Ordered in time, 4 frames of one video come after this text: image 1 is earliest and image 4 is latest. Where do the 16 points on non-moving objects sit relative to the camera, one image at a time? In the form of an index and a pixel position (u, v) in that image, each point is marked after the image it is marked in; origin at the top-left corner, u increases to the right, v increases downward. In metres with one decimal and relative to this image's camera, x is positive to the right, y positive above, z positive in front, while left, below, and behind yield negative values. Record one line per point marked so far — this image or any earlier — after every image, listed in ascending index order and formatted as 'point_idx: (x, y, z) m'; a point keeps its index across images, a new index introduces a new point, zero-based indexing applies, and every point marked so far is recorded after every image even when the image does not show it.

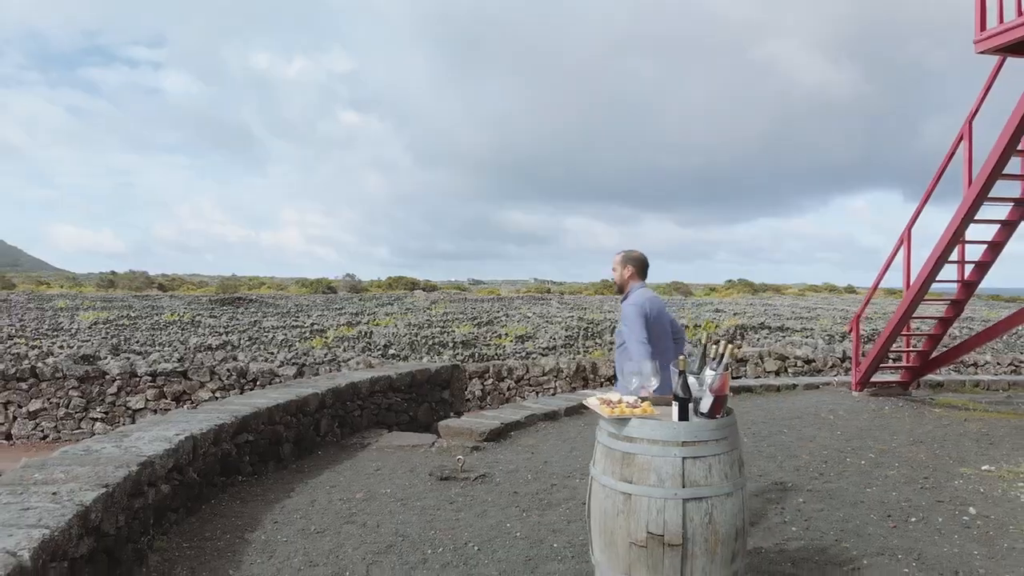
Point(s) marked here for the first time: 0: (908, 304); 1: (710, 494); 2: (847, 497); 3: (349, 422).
0: (+4.0, -0.2, +7.6) m
1: (+0.7, -0.7, +2.6) m
2: (+2.0, -1.2, +4.4) m
3: (-1.3, -1.1, +6.2) m
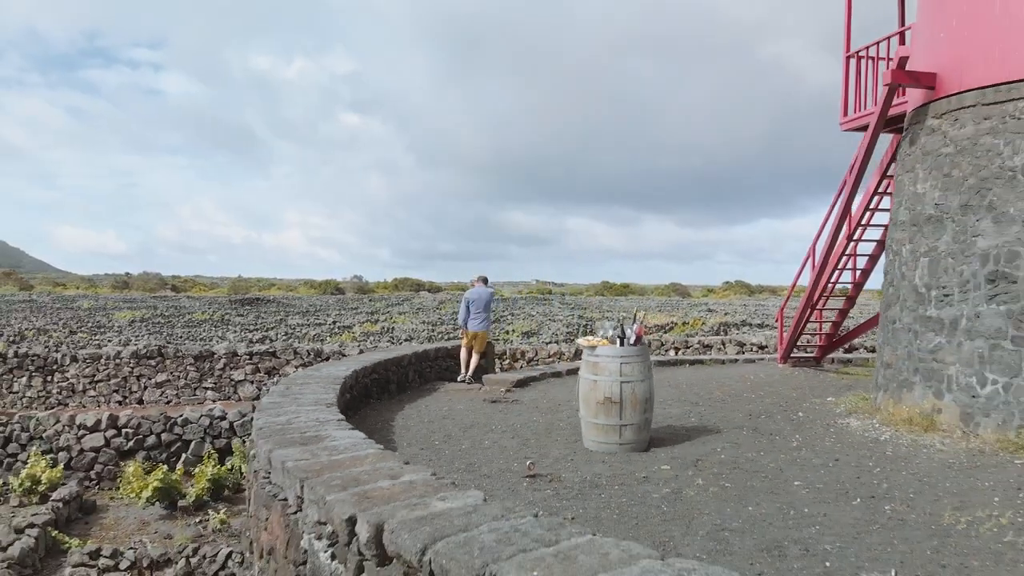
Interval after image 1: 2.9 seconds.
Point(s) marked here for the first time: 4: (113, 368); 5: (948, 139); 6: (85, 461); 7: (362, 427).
0: (+4.2, -0.1, +10.7) m
1: (+0.9, -0.7, +5.8) m
2: (+2.2, -1.2, +7.5) m
3: (-1.1, -1.1, +9.3) m
4: (-7.1, -1.4, +13.5) m
5: (+4.1, +1.4, +7.2) m
6: (-5.7, -2.3, +10.1) m
7: (-1.4, -1.3, +6.7) m
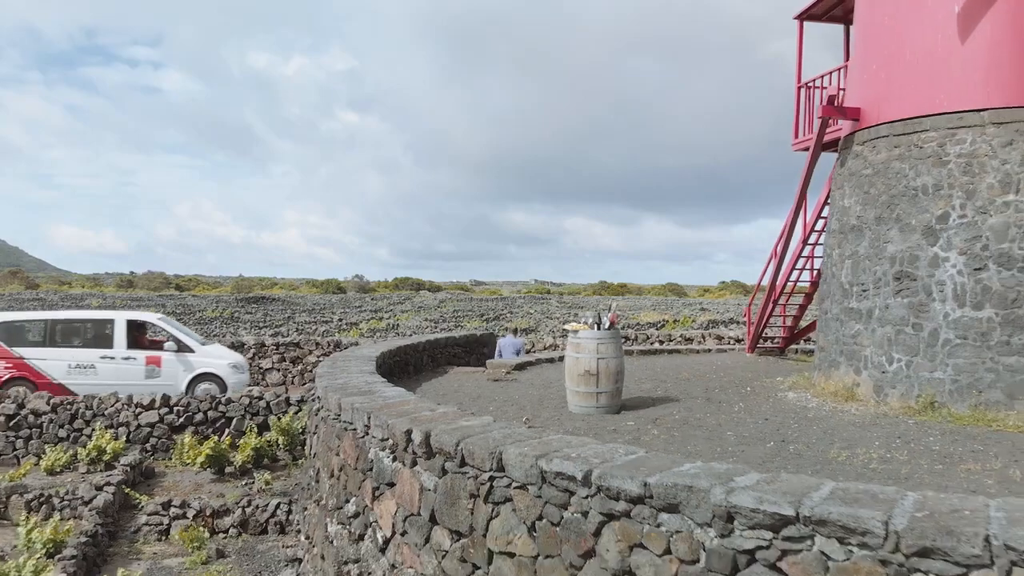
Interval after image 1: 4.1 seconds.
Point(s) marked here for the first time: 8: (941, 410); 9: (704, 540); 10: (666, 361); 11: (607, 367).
0: (+4.2, -0.1, +12.3) m
1: (+0.9, -0.7, +7.4) m
2: (+2.2, -1.2, +9.1) m
3: (-1.1, -1.0, +10.9) m
4: (-7.2, -1.4, +15.0) m
5: (+4.1, +1.5, +8.7) m
6: (-5.7, -2.3, +11.7) m
7: (-1.4, -1.2, +8.3) m
8: (+4.4, -1.2, +7.6) m
9: (+0.8, -1.1, +3.1) m
10: (+2.5, -1.2, +12.0) m
11: (+0.9, -0.8, +7.4) m
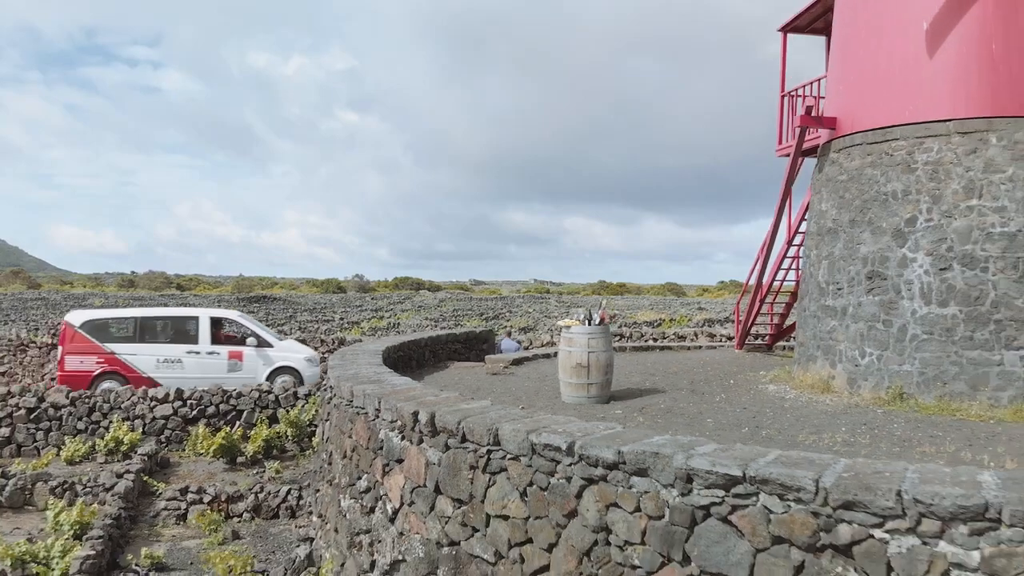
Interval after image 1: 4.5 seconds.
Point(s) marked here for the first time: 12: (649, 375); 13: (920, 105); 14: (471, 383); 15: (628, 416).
0: (+4.2, -0.1, +12.9) m
1: (+0.9, -0.6, +7.9) m
2: (+2.2, -1.1, +9.7) m
3: (-1.1, -1.0, +11.5) m
4: (-7.2, -1.4, +15.6) m
5: (+4.1, +1.5, +9.3) m
6: (-5.8, -2.3, +12.2) m
7: (-1.4, -1.2, +8.9) m
8: (+4.3, -1.2, +8.2) m
9: (+0.8, -1.0, +3.7) m
10: (+2.4, -1.1, +12.6) m
11: (+0.9, -0.8, +7.9) m
12: (+1.8, -1.1, +9.8) m
13: (+4.6, +2.0, +8.4) m
14: (-0.5, -1.2, +9.3) m
15: (+1.1, -1.3, +7.4) m
